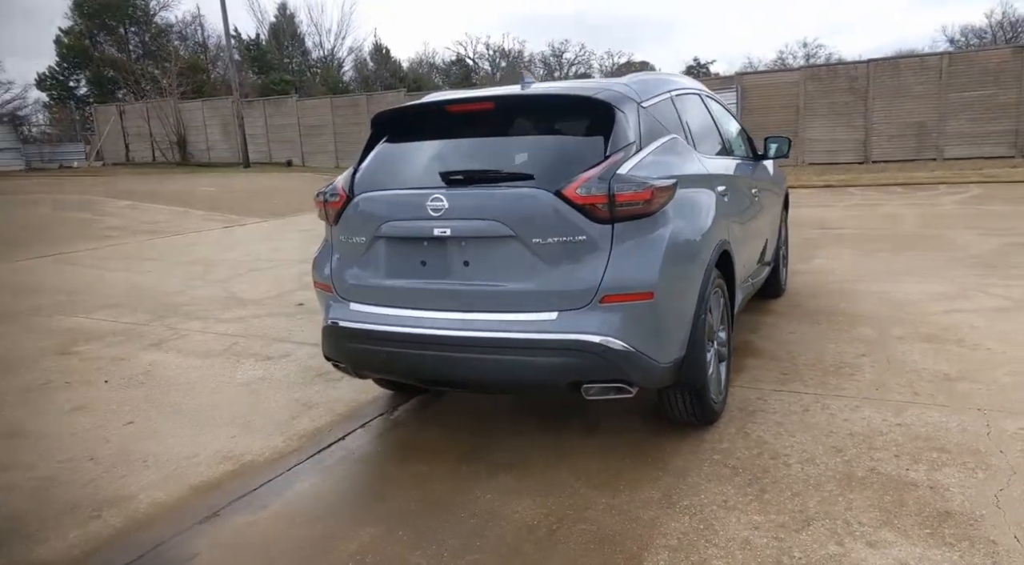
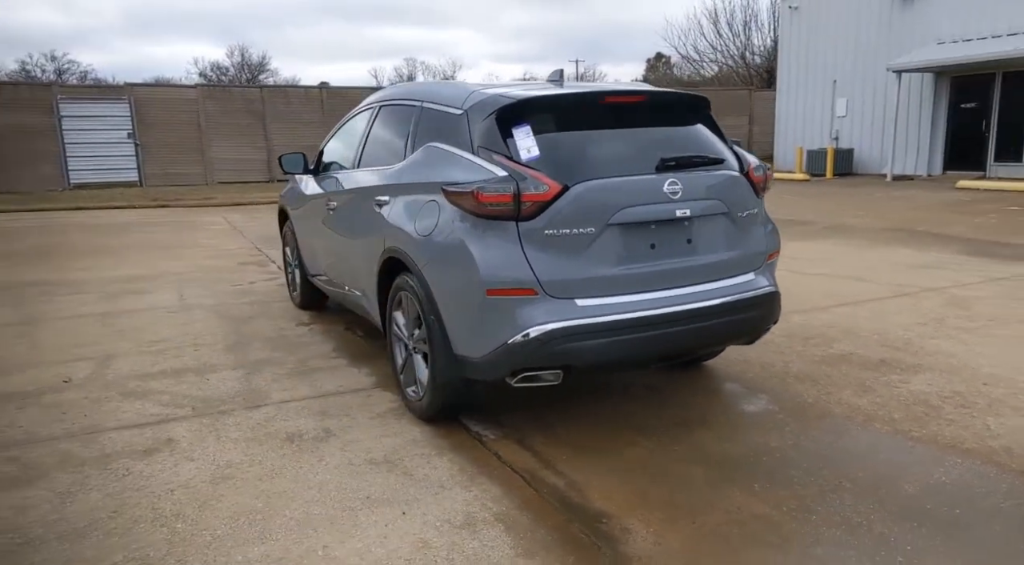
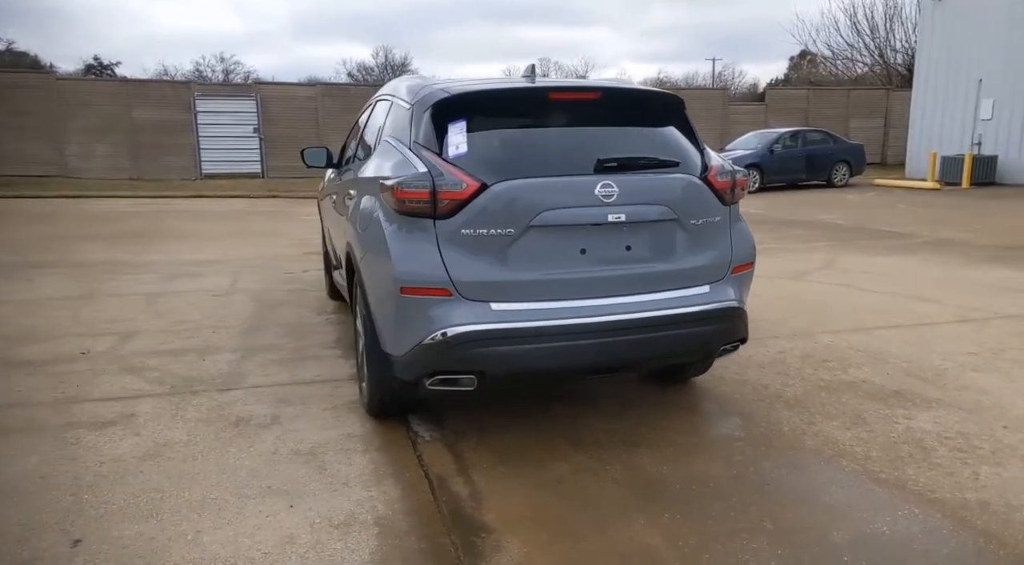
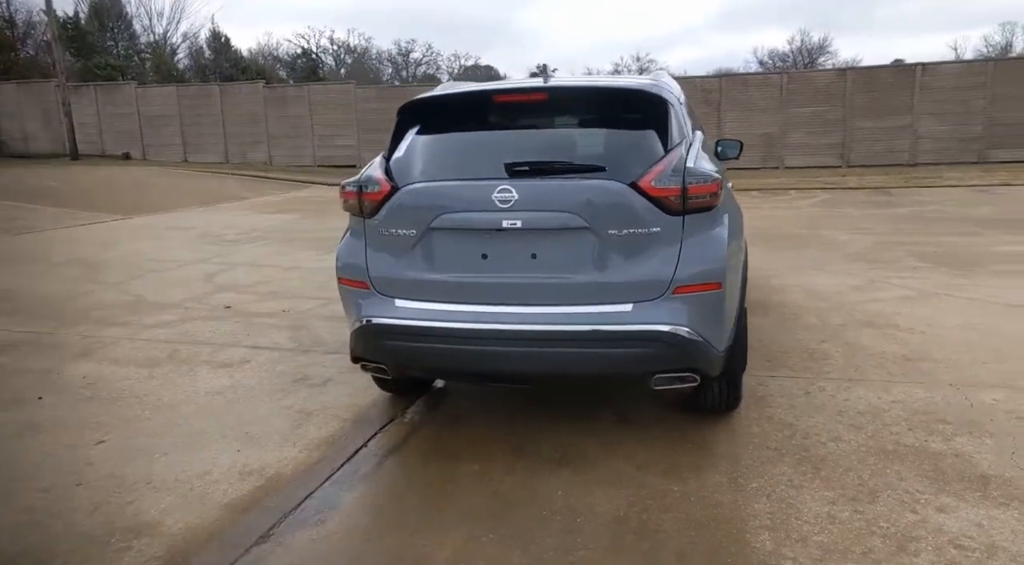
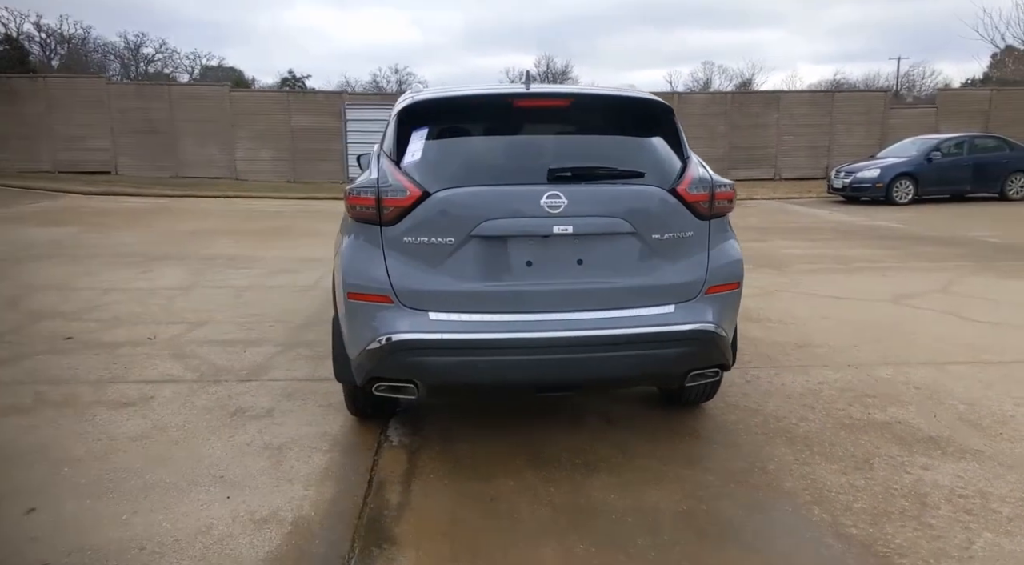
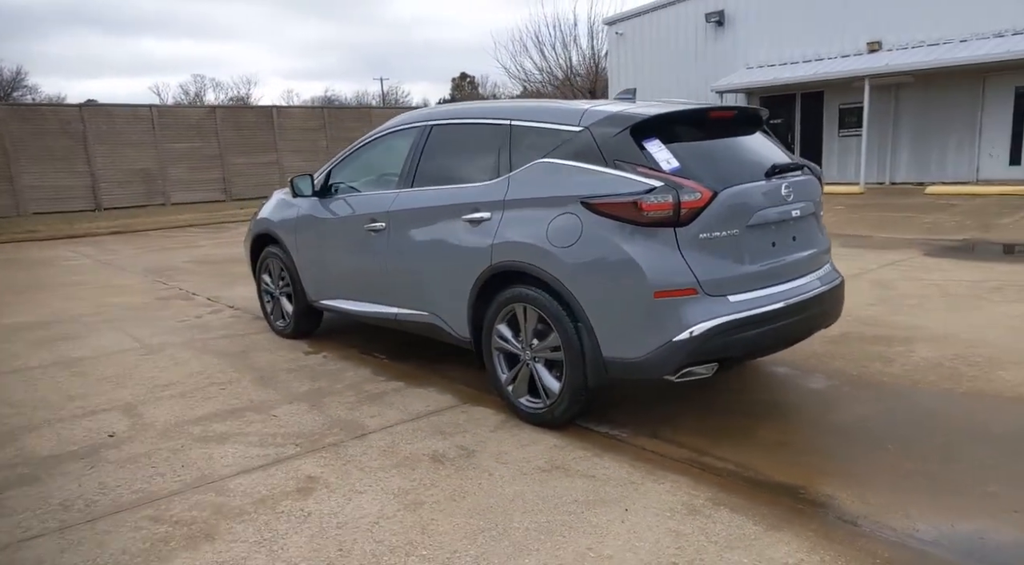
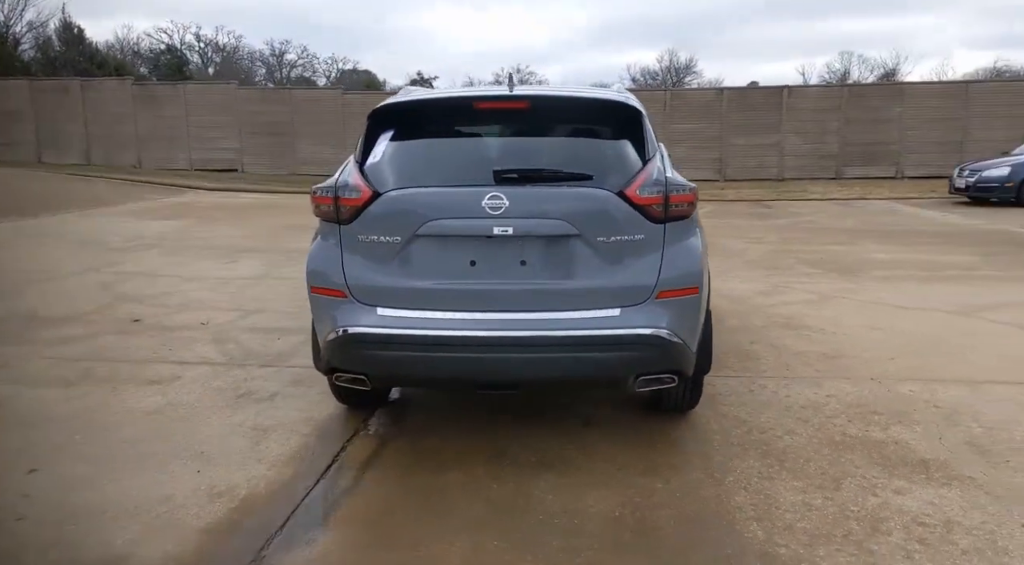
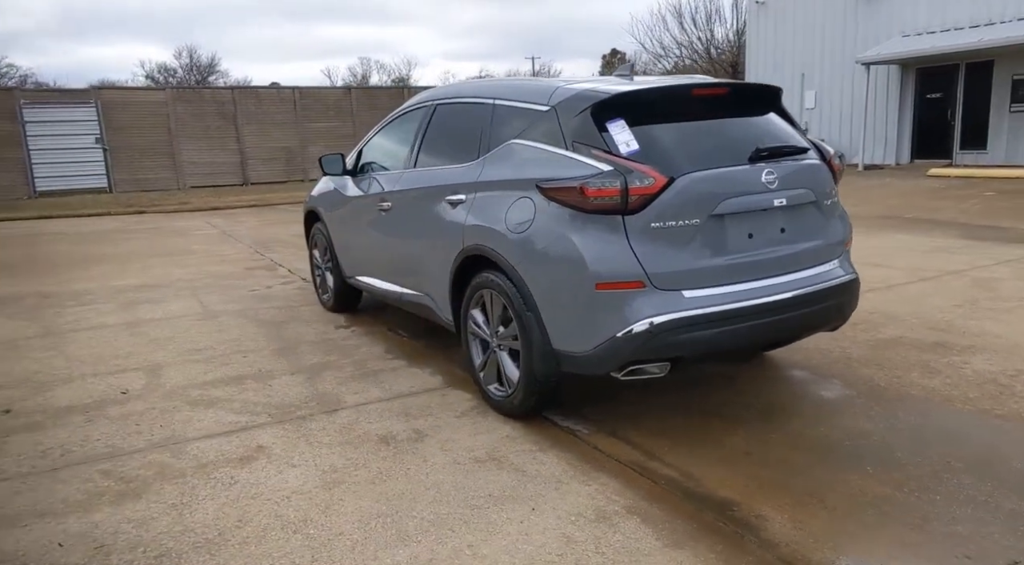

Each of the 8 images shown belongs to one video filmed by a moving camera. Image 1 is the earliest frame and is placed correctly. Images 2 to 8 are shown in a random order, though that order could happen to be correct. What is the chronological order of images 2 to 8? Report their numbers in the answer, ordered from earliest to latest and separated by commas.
4, 7, 5, 3, 2, 8, 6
